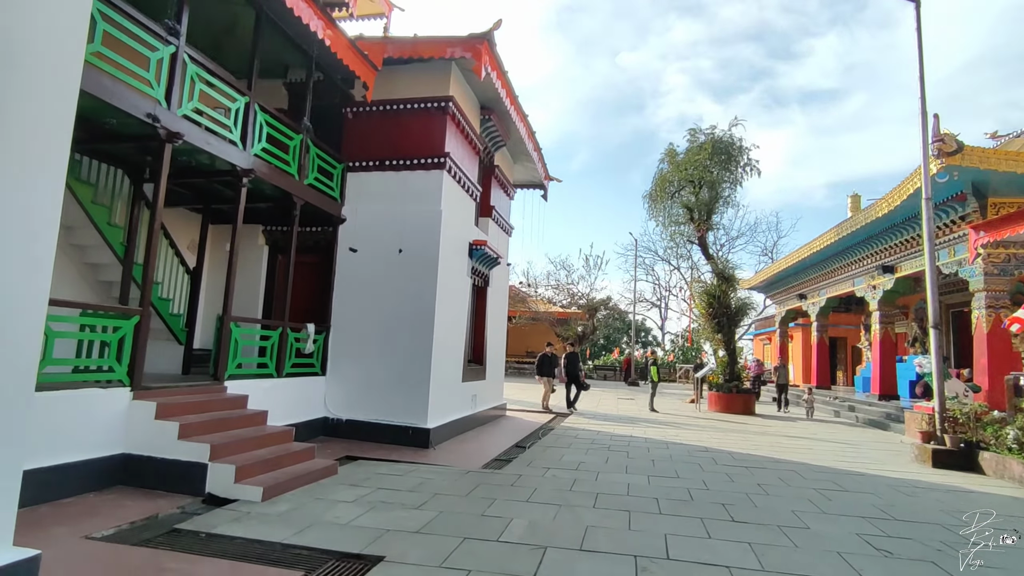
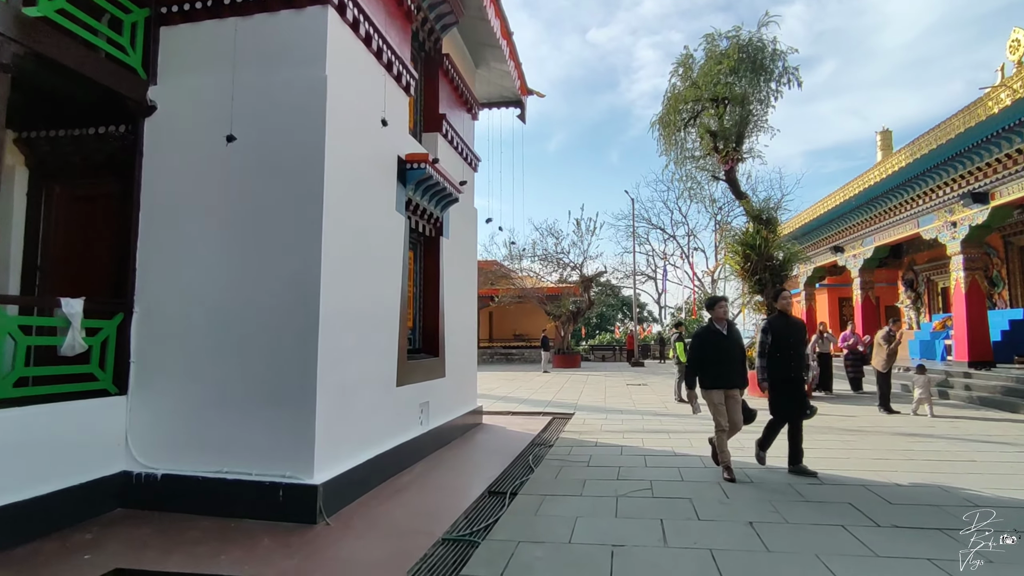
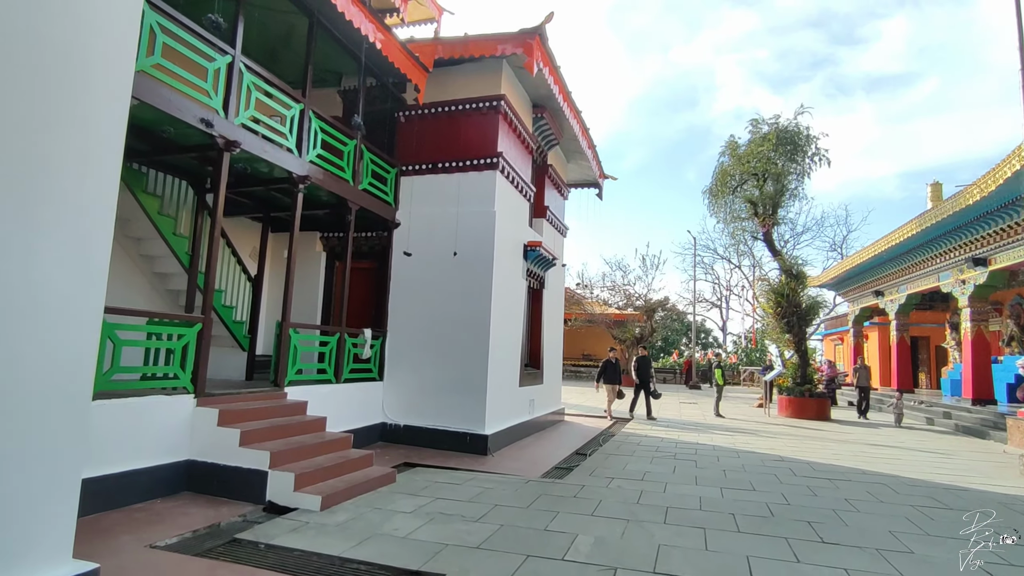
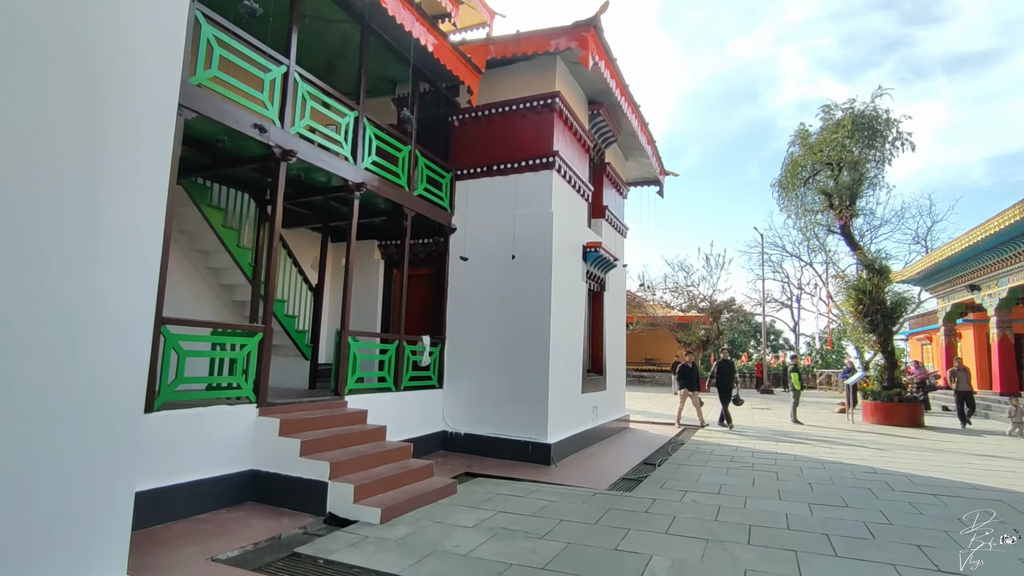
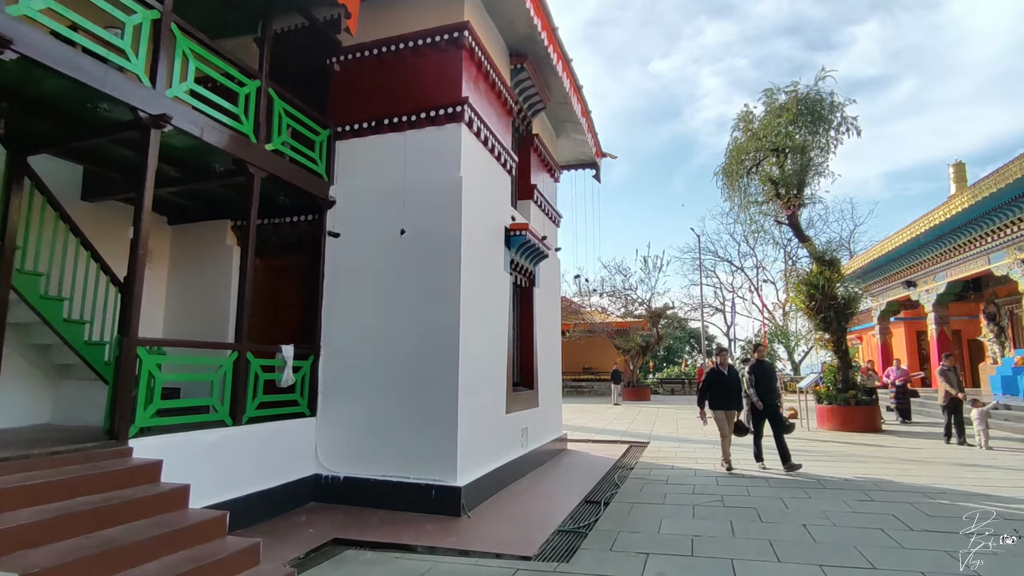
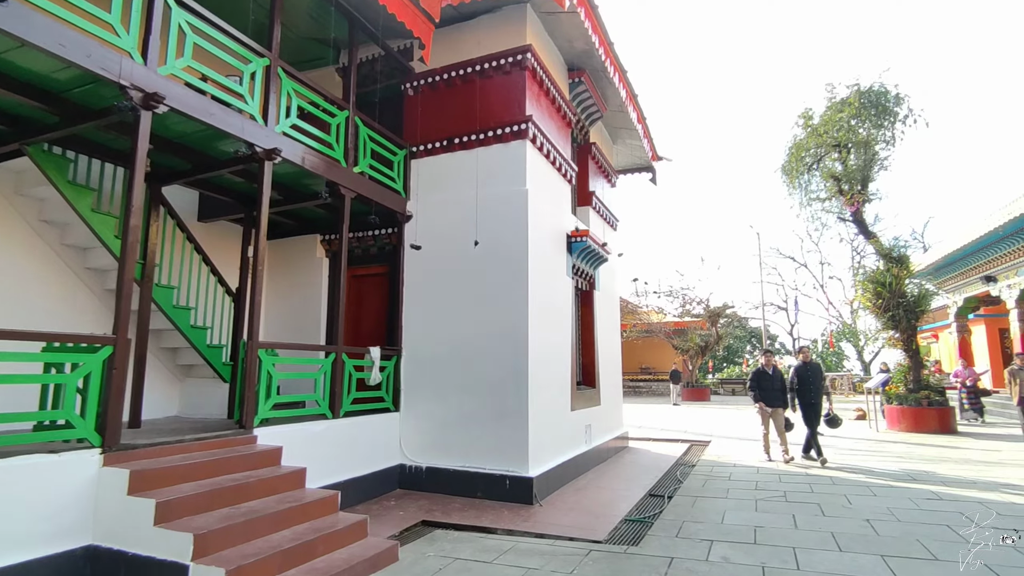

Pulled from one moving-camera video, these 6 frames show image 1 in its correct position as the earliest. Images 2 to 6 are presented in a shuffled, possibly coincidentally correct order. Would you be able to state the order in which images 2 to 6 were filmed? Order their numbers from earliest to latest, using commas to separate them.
3, 4, 6, 5, 2
